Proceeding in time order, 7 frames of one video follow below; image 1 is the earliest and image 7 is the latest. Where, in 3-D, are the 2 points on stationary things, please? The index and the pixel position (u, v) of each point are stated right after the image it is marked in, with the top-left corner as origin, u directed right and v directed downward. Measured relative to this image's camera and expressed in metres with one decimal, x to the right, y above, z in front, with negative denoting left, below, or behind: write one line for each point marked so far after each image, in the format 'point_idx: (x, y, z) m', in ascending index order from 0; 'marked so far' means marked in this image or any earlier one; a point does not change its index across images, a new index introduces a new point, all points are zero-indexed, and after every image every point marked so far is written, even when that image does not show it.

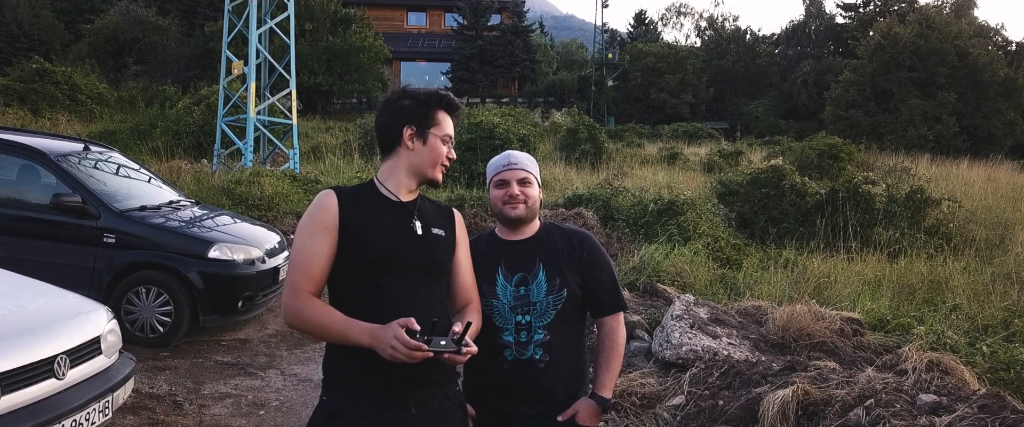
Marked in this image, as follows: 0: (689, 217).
0: (+1.4, 0.0, +7.0) m
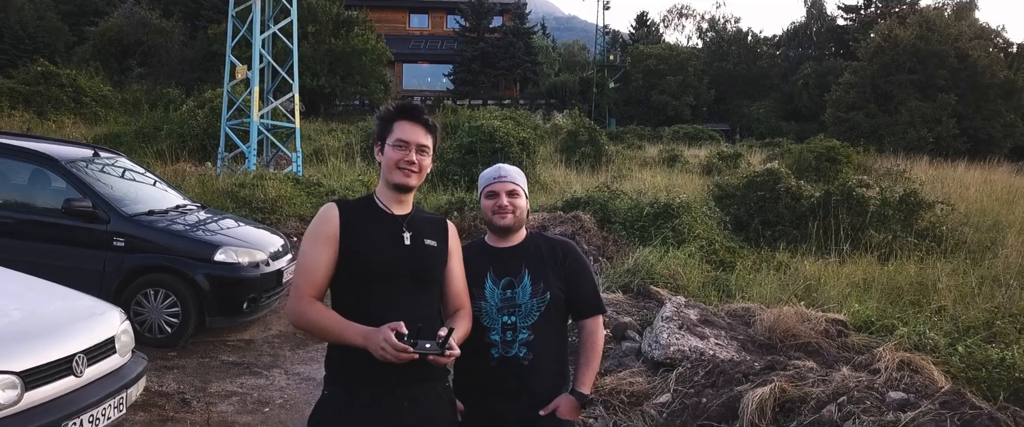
0: (+1.4, -0.1, +7.2) m
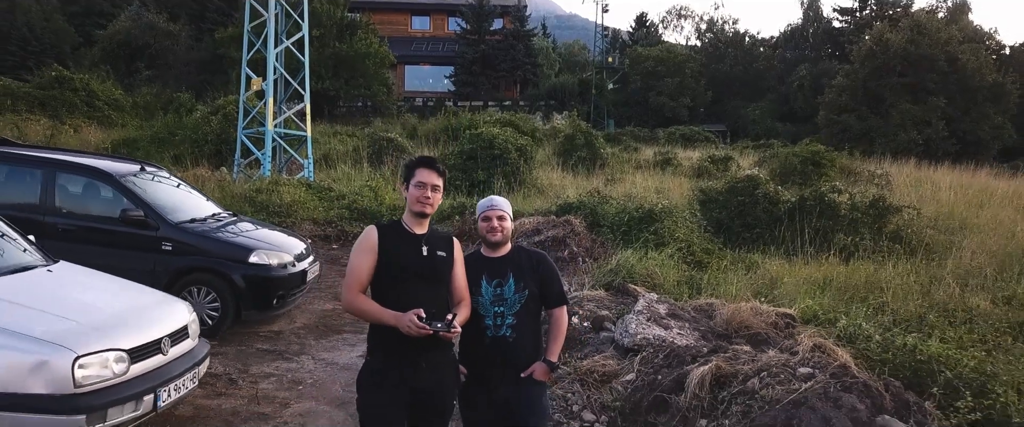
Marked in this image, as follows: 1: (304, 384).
0: (+1.4, -0.1, +7.9) m
1: (-1.1, -0.9, +4.3) m
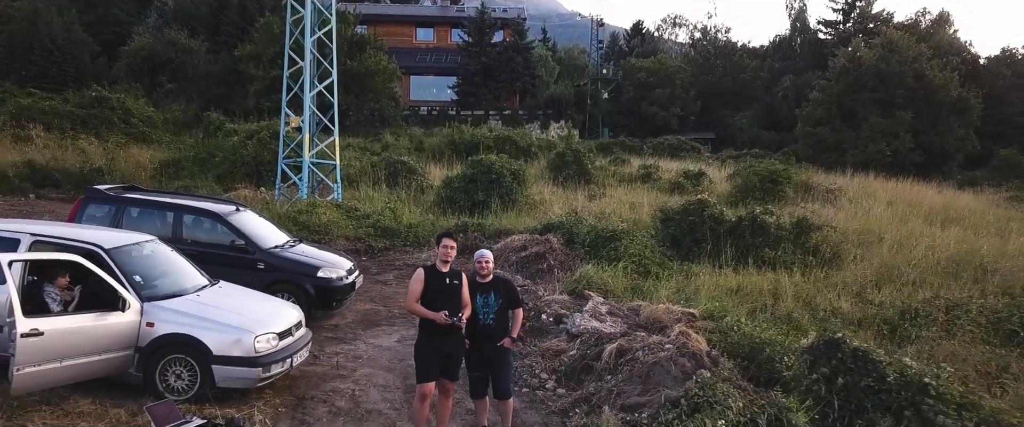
0: (+1.3, -0.3, +10.1) m
1: (-1.2, -1.1, +6.5) m
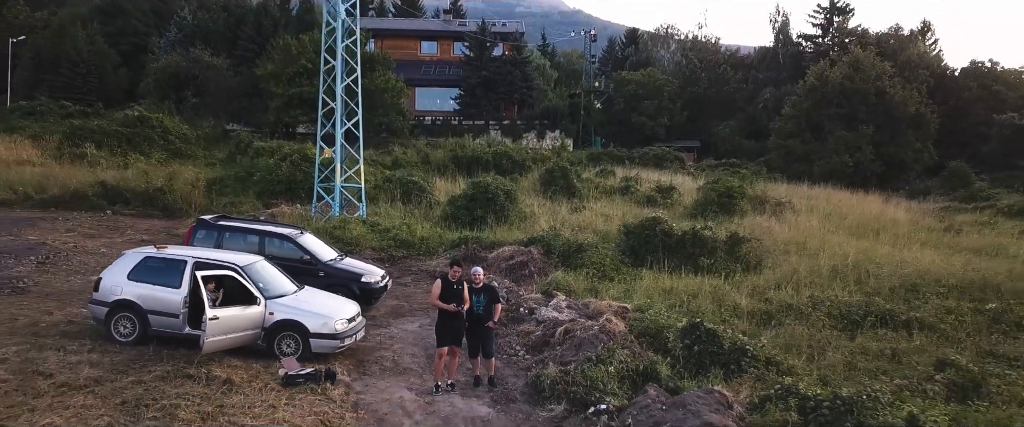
0: (+1.2, -0.6, +13.1) m
1: (-1.3, -1.4, +9.6) m
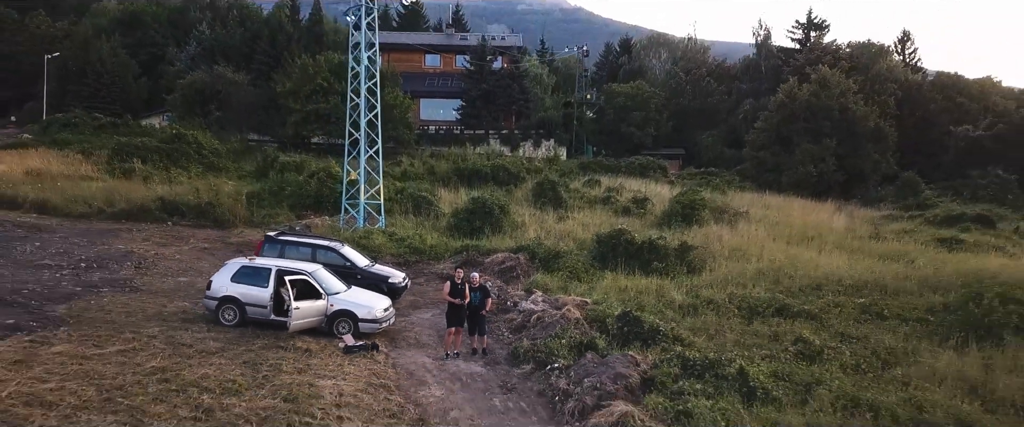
0: (+1.0, -0.9, +16.6) m
1: (-1.5, -1.7, +13.0) m
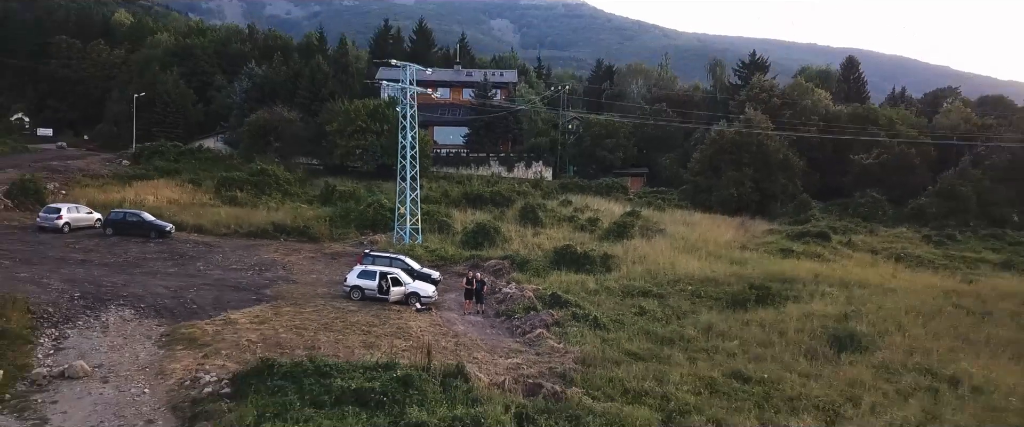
0: (+0.6, -1.7, +28.1) m
1: (-1.9, -2.5, +24.5) m
